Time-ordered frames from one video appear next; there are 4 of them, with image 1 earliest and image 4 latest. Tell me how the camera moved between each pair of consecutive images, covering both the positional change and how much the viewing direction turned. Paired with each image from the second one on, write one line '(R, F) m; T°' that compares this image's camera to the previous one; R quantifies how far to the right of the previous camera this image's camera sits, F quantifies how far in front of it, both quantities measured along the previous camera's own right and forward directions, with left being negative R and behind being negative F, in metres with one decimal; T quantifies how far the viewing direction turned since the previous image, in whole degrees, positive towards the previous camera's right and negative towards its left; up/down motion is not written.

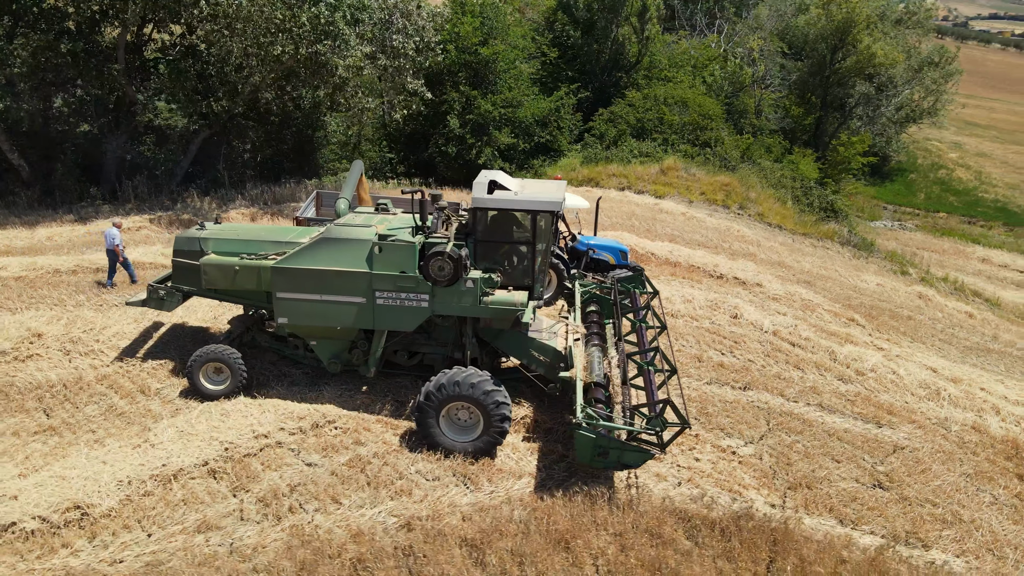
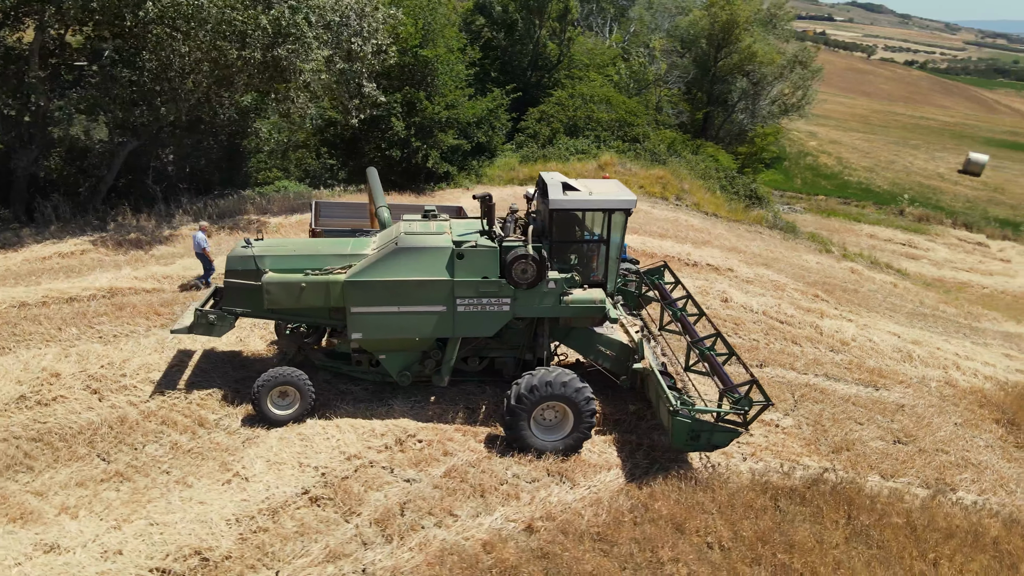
(-2.4, +0.1) m; +11°
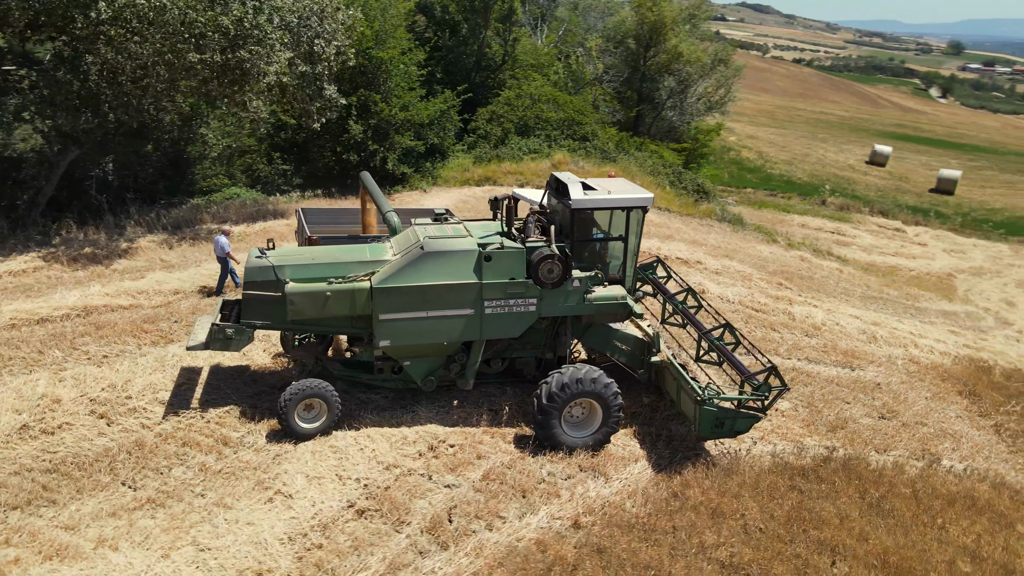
(-1.2, 0.0) m; +6°
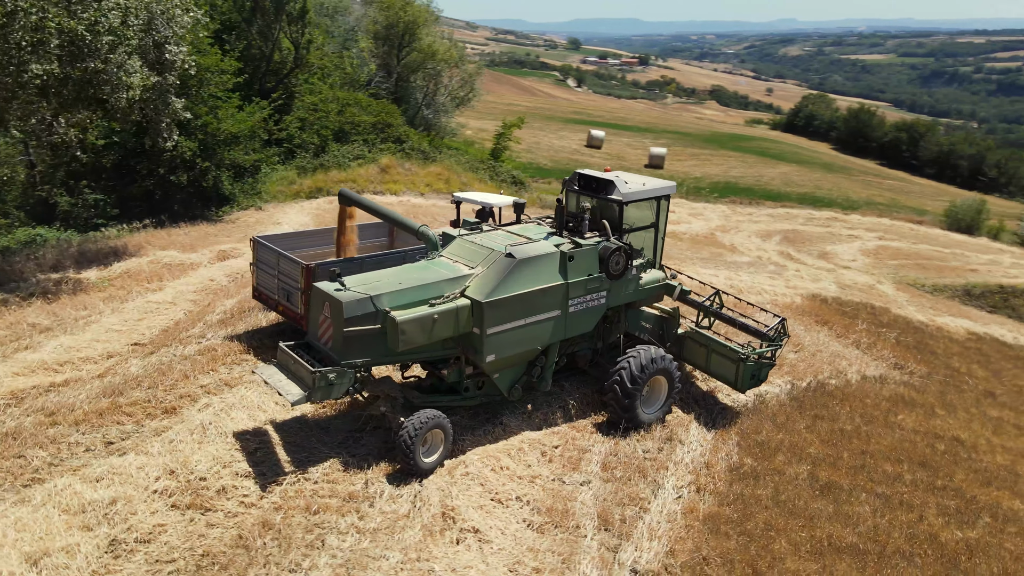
(-4.1, +0.7) m; +23°
